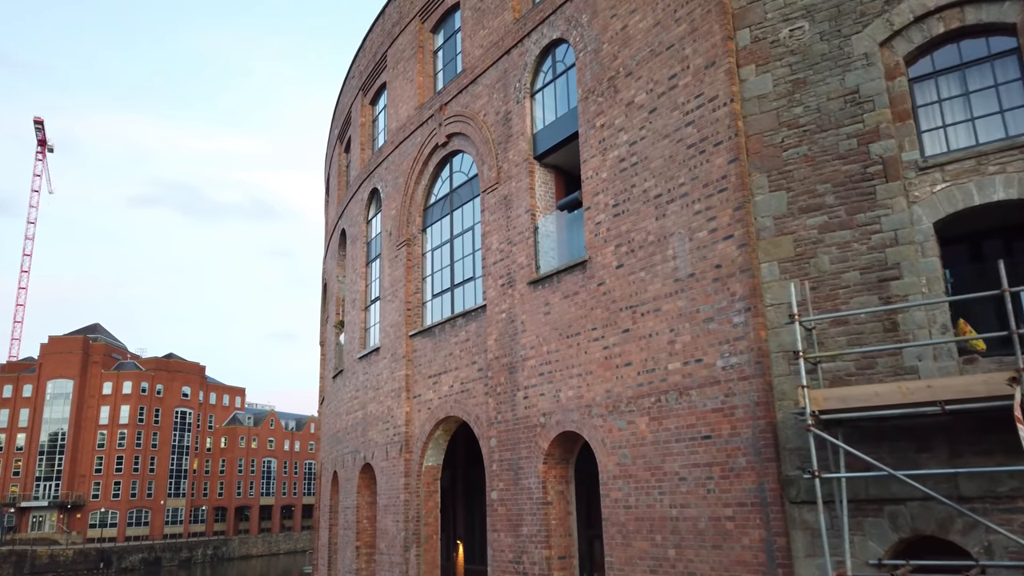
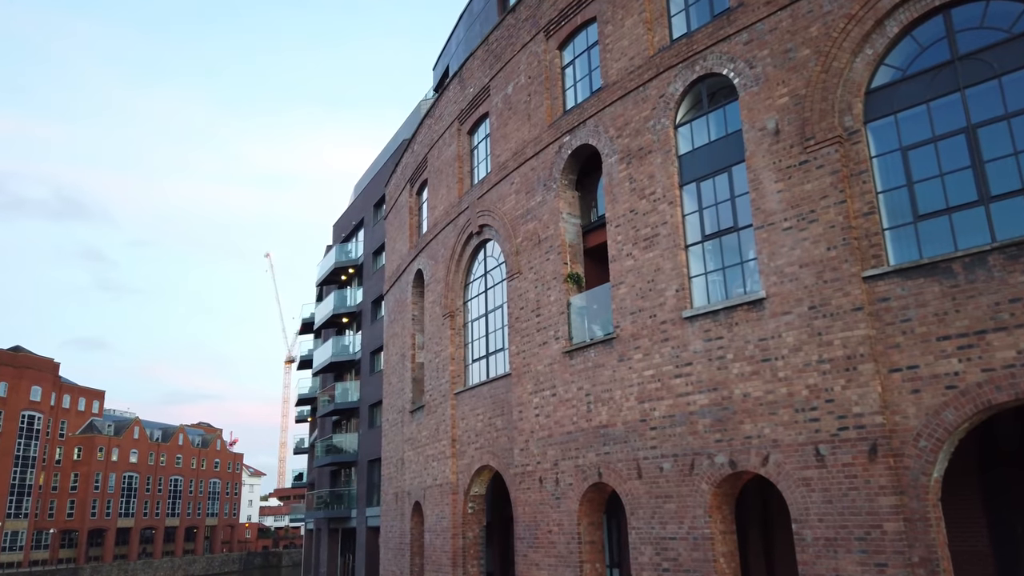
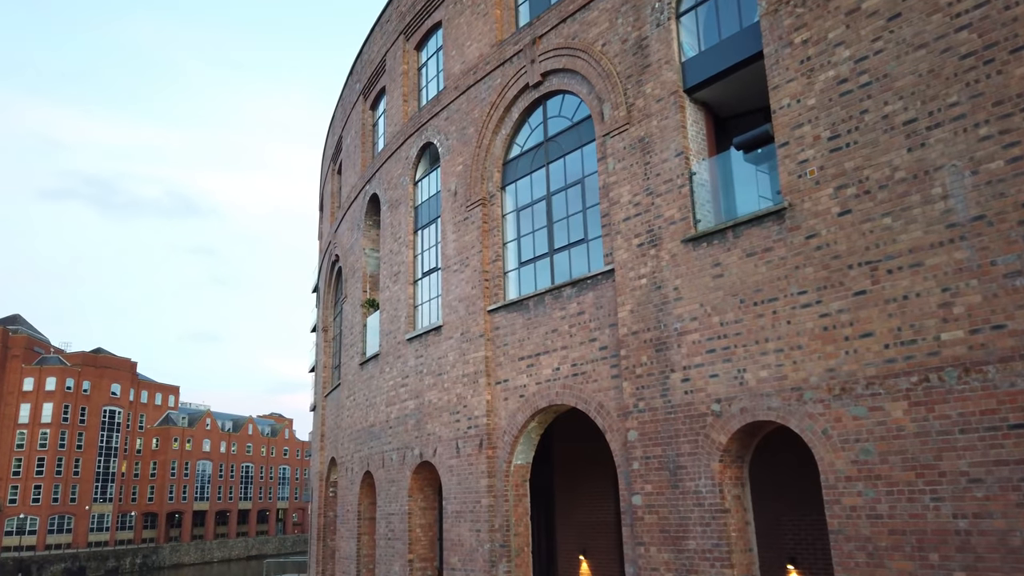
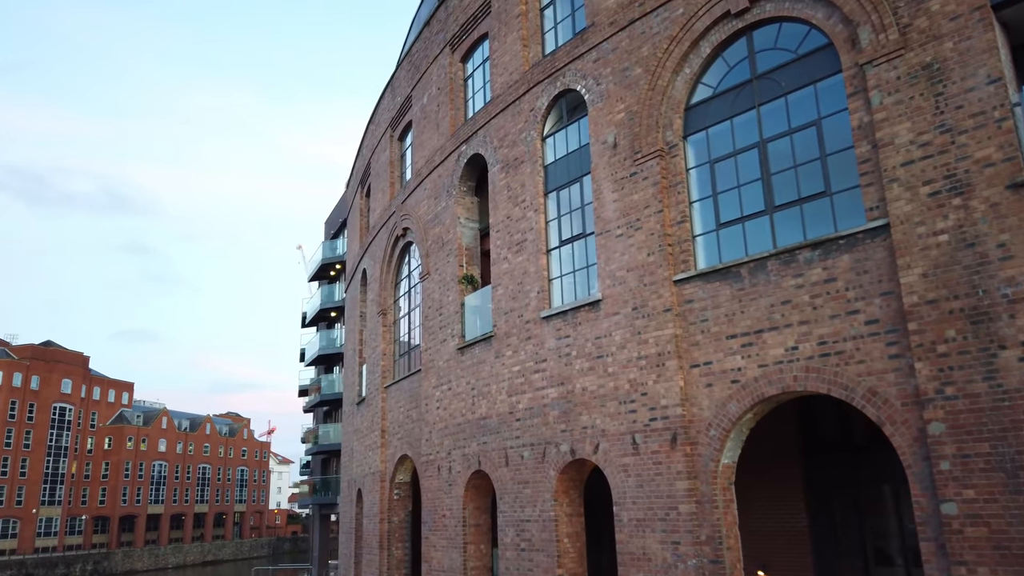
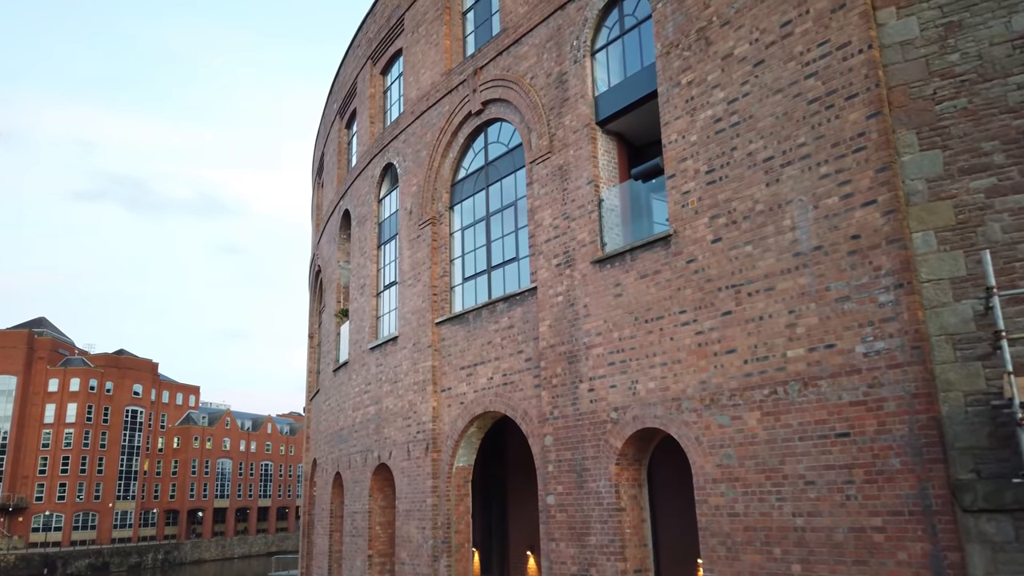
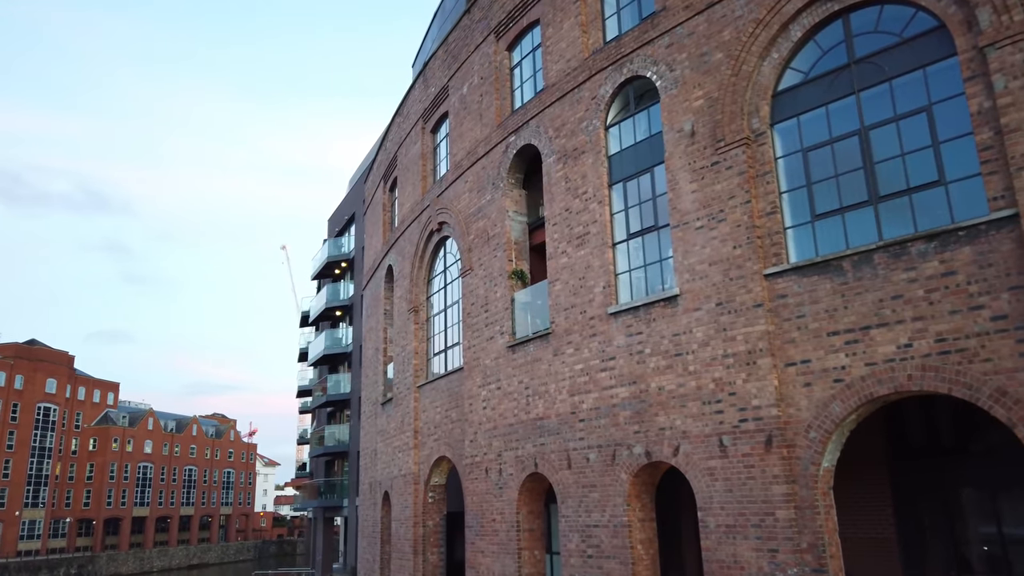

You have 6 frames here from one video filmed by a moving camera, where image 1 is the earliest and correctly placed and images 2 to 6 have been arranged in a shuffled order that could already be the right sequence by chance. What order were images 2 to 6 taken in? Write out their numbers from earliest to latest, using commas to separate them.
5, 3, 4, 6, 2
